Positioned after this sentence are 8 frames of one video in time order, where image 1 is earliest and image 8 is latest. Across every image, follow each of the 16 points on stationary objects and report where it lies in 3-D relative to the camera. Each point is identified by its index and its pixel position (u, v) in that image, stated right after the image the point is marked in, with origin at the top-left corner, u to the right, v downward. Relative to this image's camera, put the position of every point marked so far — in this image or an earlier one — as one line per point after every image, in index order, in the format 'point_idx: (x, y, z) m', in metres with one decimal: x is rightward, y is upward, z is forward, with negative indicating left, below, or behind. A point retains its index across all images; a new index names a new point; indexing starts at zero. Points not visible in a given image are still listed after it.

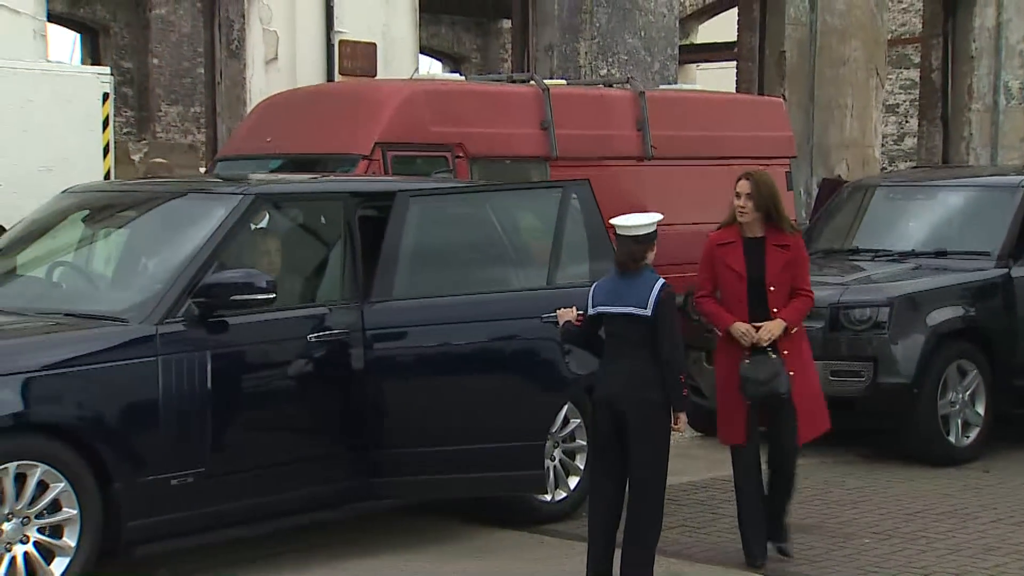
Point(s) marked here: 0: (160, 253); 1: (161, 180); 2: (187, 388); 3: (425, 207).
0: (-2.5, +0.2, +5.7) m
1: (-2.6, +0.8, +6.2) m
2: (-2.2, -0.7, +5.5) m
3: (-0.6, +0.6, +6.4) m
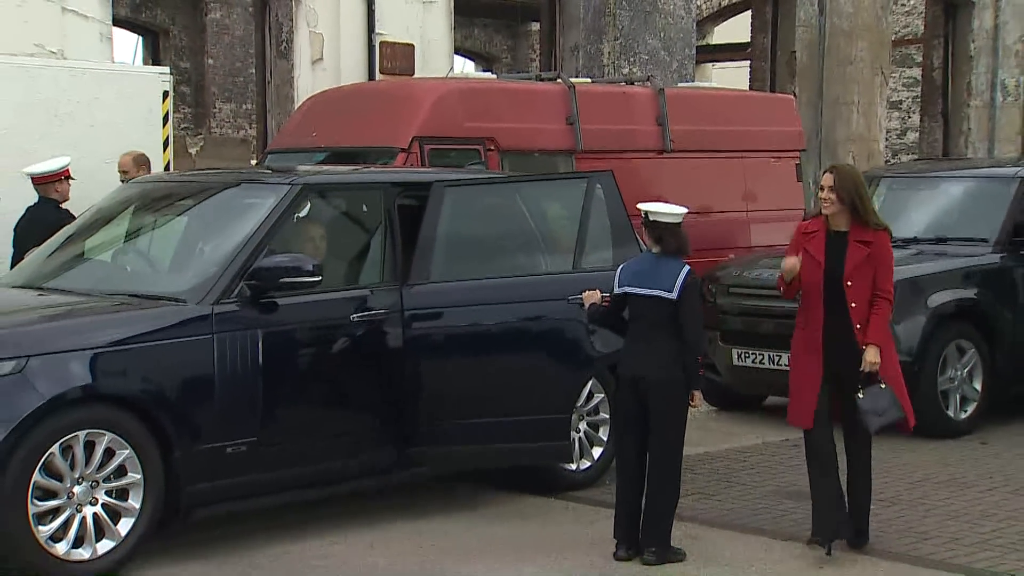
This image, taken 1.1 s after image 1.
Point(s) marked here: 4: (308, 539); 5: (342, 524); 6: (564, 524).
0: (-2.3, +0.4, +6.2) m
1: (-2.4, +1.0, +6.7) m
2: (-2.0, -0.6, +6.0) m
3: (-0.4, +0.8, +6.8) m
4: (-1.6, -1.9, +6.3) m
5: (-1.3, -1.9, +6.5) m
6: (+0.4, -1.9, +6.6) m
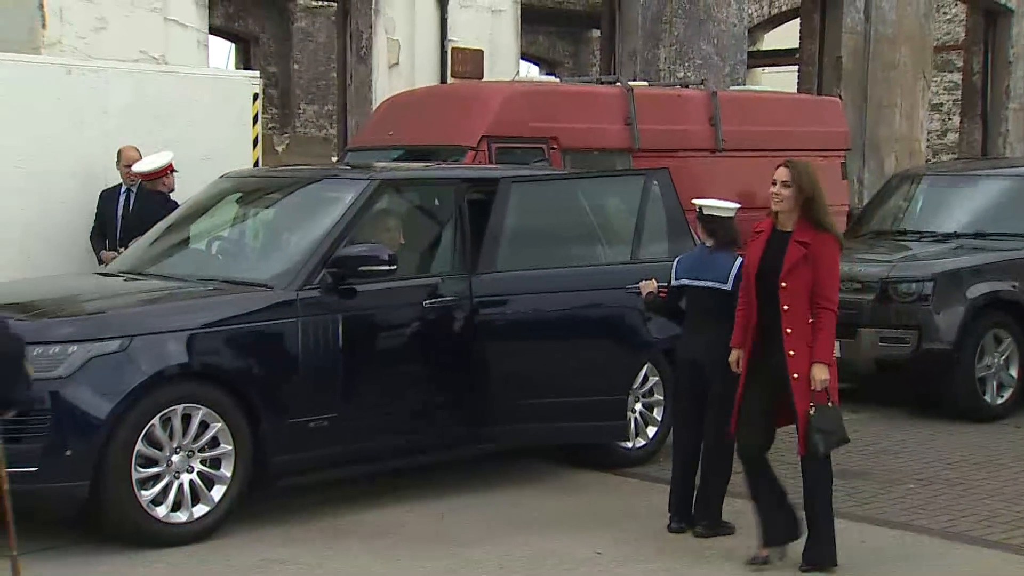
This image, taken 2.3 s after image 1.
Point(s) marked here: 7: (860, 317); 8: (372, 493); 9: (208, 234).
0: (-1.7, +0.5, +6.7) m
1: (-1.8, +1.1, +7.2) m
2: (-1.5, -0.4, +6.5) m
3: (+0.1, +0.9, +7.3) m
4: (-1.1, -1.8, +6.8) m
5: (-0.8, -1.8, +7.0) m
6: (+0.9, -1.8, +7.0) m
7: (+3.7, -0.3, +8.6) m
8: (-1.2, -1.8, +7.1) m
9: (-2.6, +0.5, +7.0) m
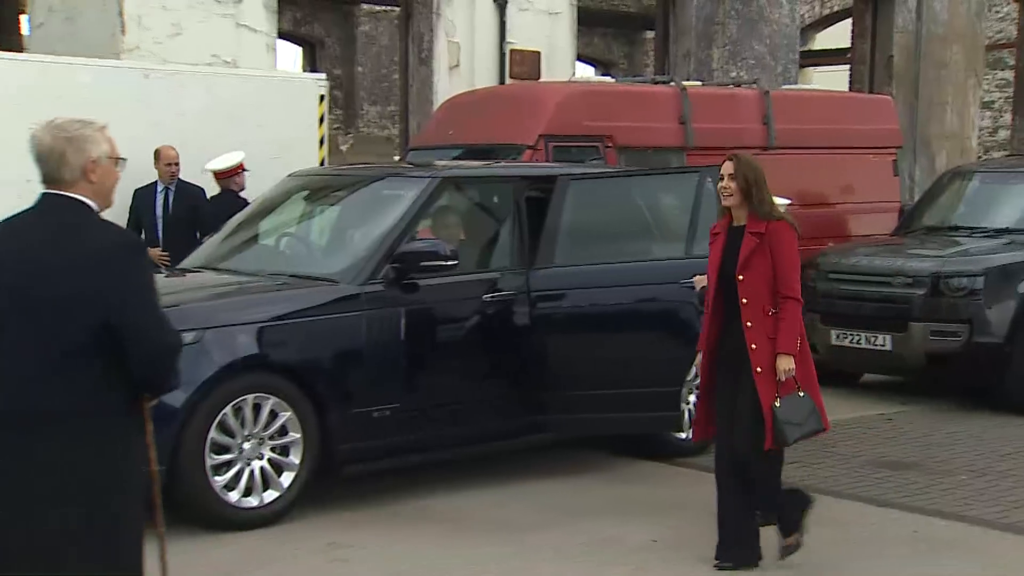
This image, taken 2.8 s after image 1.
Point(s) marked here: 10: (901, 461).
0: (-1.3, +0.5, +7.0) m
1: (-1.3, +1.1, +7.5) m
2: (-1.1, -0.4, +6.8) m
3: (+0.6, +0.9, +7.5) m
4: (-0.6, -1.8, +7.1) m
5: (-0.3, -1.7, +7.2) m
6: (+1.4, -1.8, +7.2) m
7: (+4.3, -0.3, +8.7) m
8: (-0.7, -1.7, +7.4) m
9: (-2.1, +0.5, +7.3) m
10: (+3.5, -1.6, +7.5) m
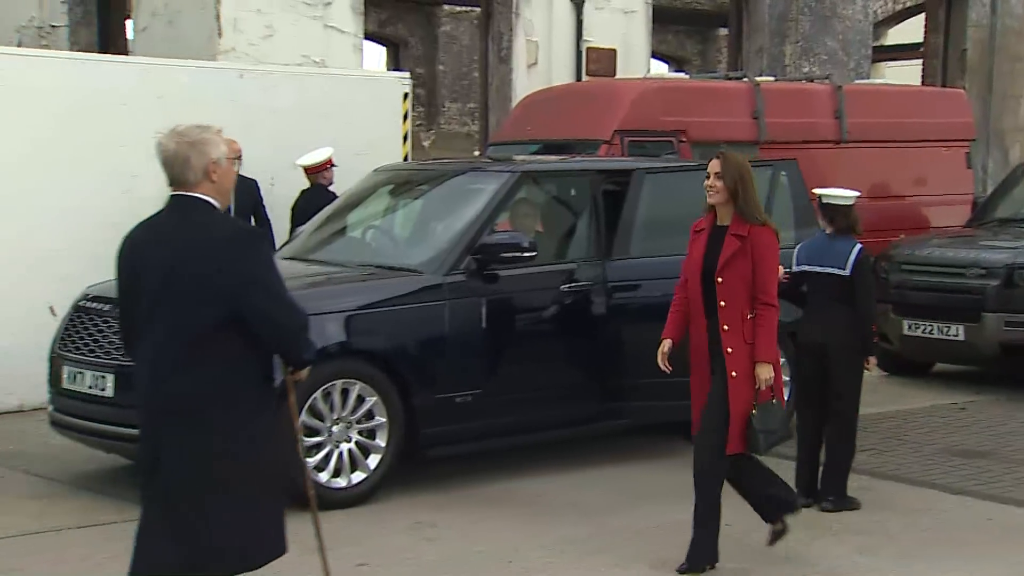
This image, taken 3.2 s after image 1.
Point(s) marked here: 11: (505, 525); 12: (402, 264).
0: (-0.6, +0.6, +7.3) m
1: (-0.6, +1.2, +7.8) m
2: (-0.4, -0.3, +7.0) m
3: (+1.3, +1.0, +7.7) m
4: (+0.1, -1.7, +7.3) m
5: (+0.3, -1.7, +7.5) m
6: (+2.1, -1.7, +7.4) m
7: (+5.0, -0.2, +8.8) m
8: (0.0, -1.7, +7.6) m
9: (-1.4, +0.6, +7.6) m
10: (+4.2, -1.5, +7.6) m
11: (-0.1, -1.9, +6.5) m
12: (-1.0, +0.2, +7.2) m
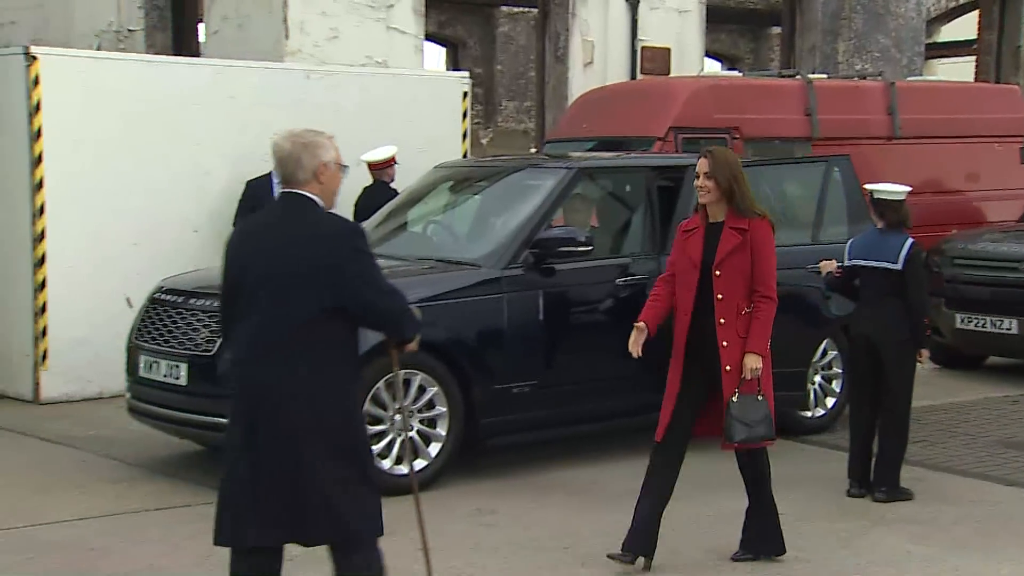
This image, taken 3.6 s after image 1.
0: (-0.1, +0.7, +7.5) m
1: (-0.1, +1.3, +8.0) m
2: (+0.1, -0.3, +7.2) m
3: (+1.8, +1.0, +7.8) m
4: (+0.6, -1.6, +7.5) m
5: (+0.8, -1.6, +7.7) m
6: (+2.6, -1.6, +7.5) m
7: (+5.5, -0.1, +8.8) m
8: (+0.5, -1.6, +7.8) m
9: (-0.9, +0.7, +7.8) m
10: (+4.8, -1.5, +7.7) m
11: (+0.4, -1.8, +6.7) m
12: (-0.4, +0.3, +7.4) m
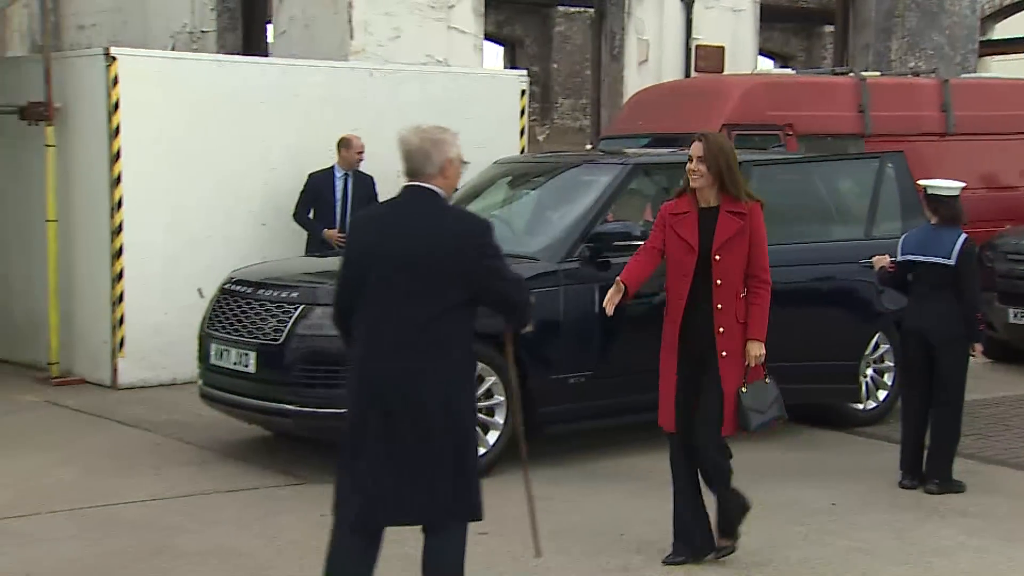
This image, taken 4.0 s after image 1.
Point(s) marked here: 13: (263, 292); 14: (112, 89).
0: (+0.4, +0.7, +7.6) m
1: (+0.4, +1.3, +8.2) m
2: (+0.6, -0.2, +7.4) m
3: (+2.4, +1.1, +8.0) m
4: (+1.1, -1.6, +7.7) m
5: (+1.4, -1.5, +7.8) m
6: (+3.1, -1.6, +7.6) m
7: (+6.1, -0.1, +8.8) m
8: (+1.0, -1.5, +8.0) m
9: (-0.3, +0.7, +8.0) m
10: (+5.3, -1.4, +7.7) m
11: (+0.9, -1.8, +6.9) m
12: (+0.1, +0.3, +7.6) m
13: (-2.2, 0.0, +7.3) m
14: (-4.2, +2.1, +8.6) m
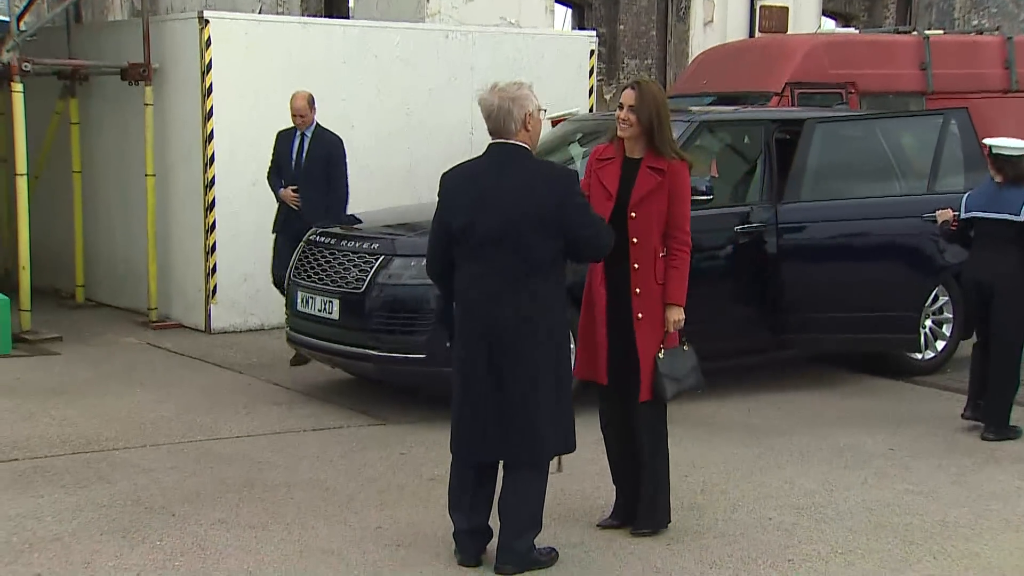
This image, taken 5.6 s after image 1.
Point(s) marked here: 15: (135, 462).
0: (+1.1, +1.2, +7.9) m
1: (+1.1, +1.8, +8.4) m
2: (+1.3, +0.2, +7.7) m
3: (+3.1, +1.5, +8.2) m
4: (+1.8, -1.1, +8.0) m
5: (+2.0, -1.1, +8.1) m
6: (+3.8, -1.1, +7.8) m
7: (+6.8, +0.4, +8.9) m
8: (+1.7, -1.1, +8.3) m
9: (+0.3, +1.2, +8.3) m
10: (+5.9, -1.0, +7.9) m
11: (+1.5, -1.3, +7.2) m
12: (+0.7, +0.8, +7.9) m
13: (-1.6, +0.4, +7.7) m
14: (-3.5, +2.6, +9.0) m
15: (-3.1, -1.4, +6.7) m
